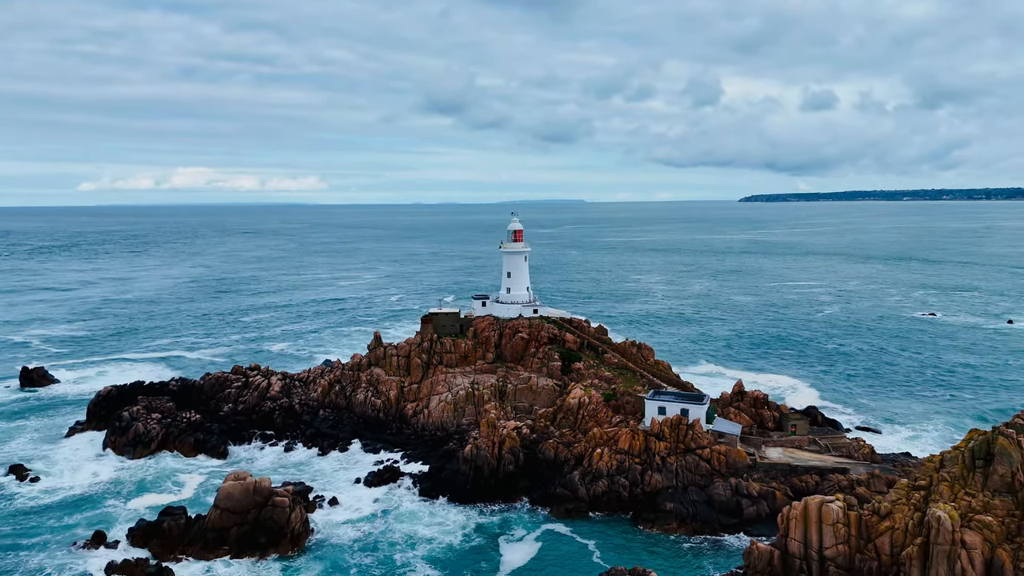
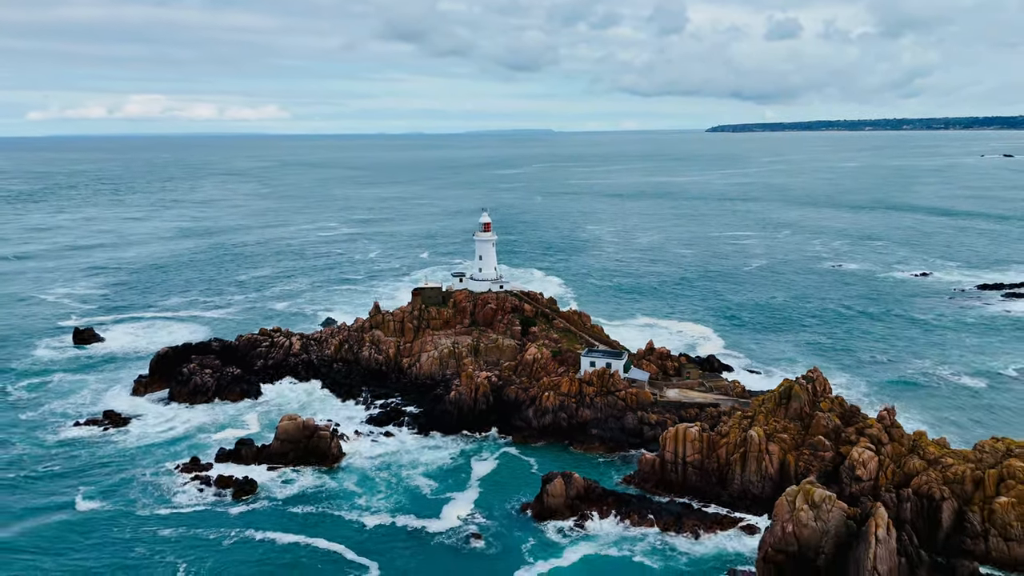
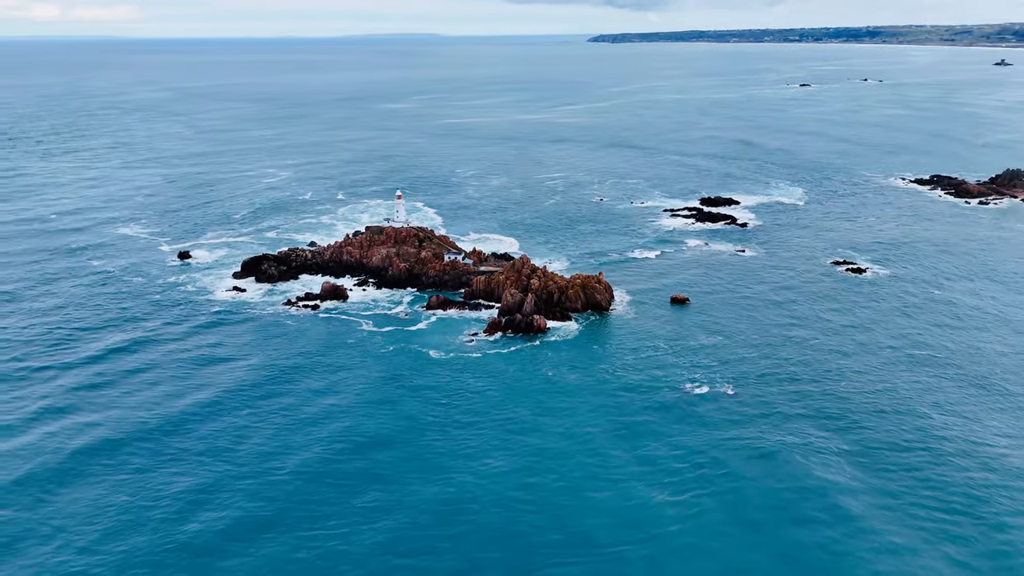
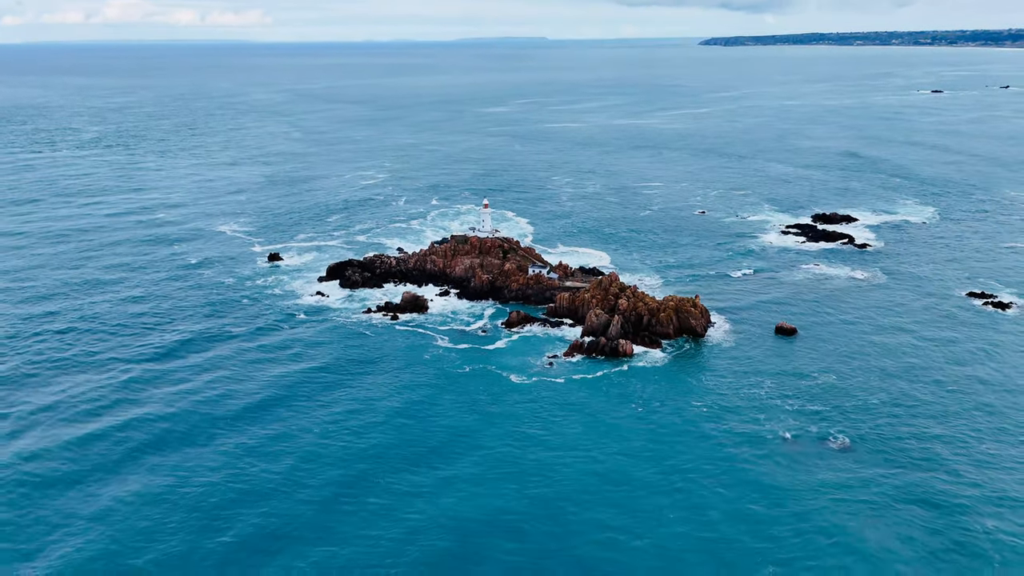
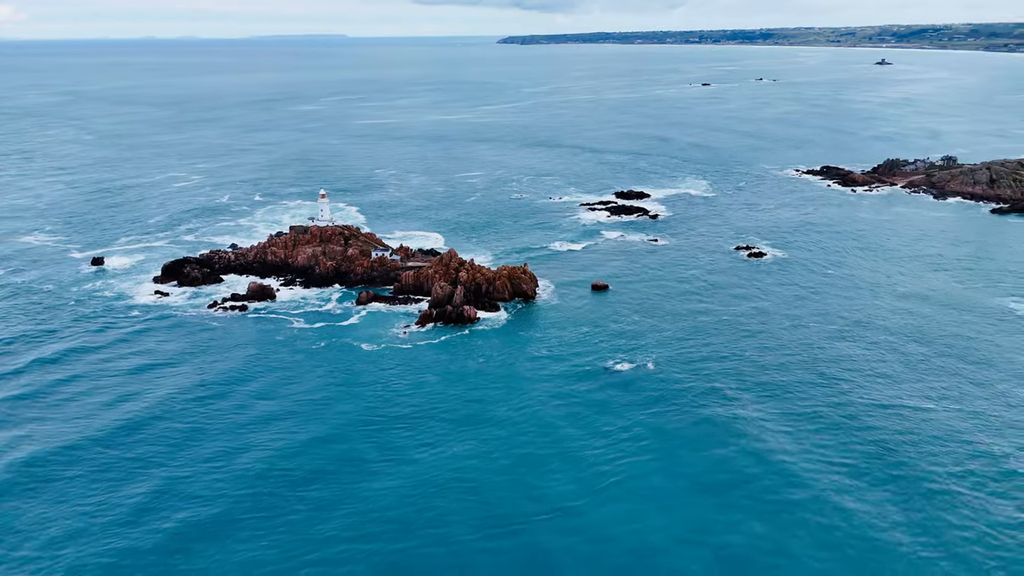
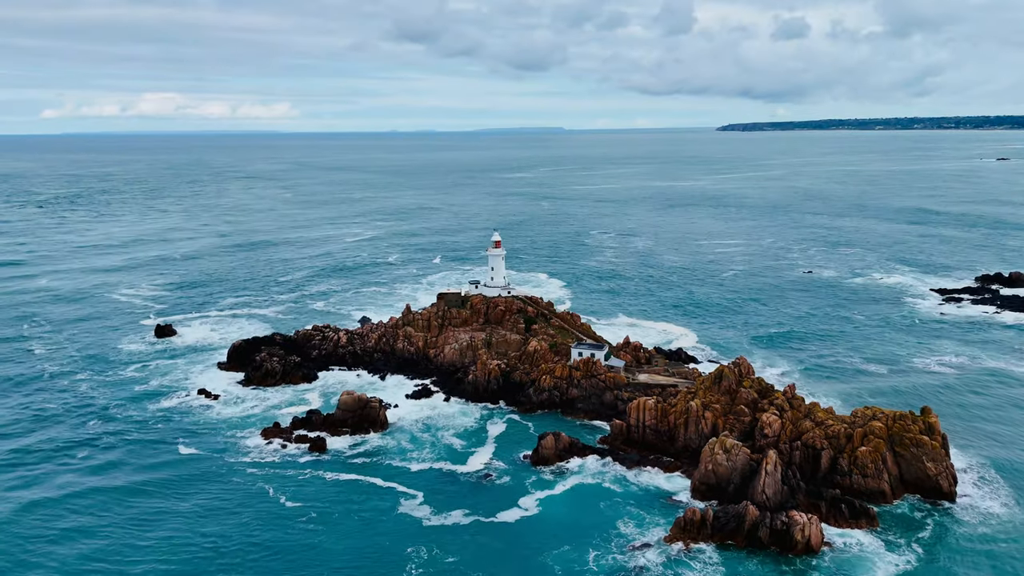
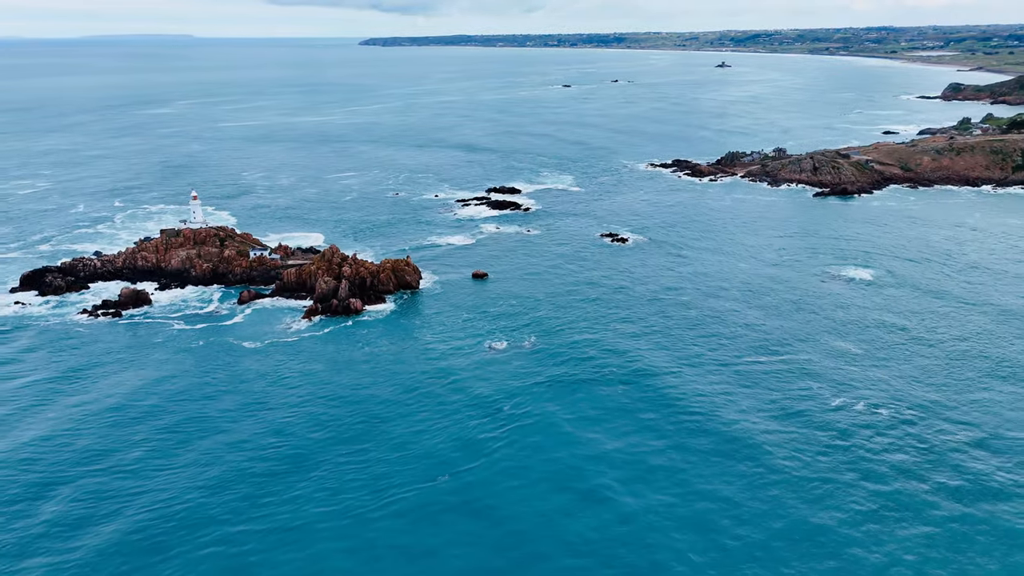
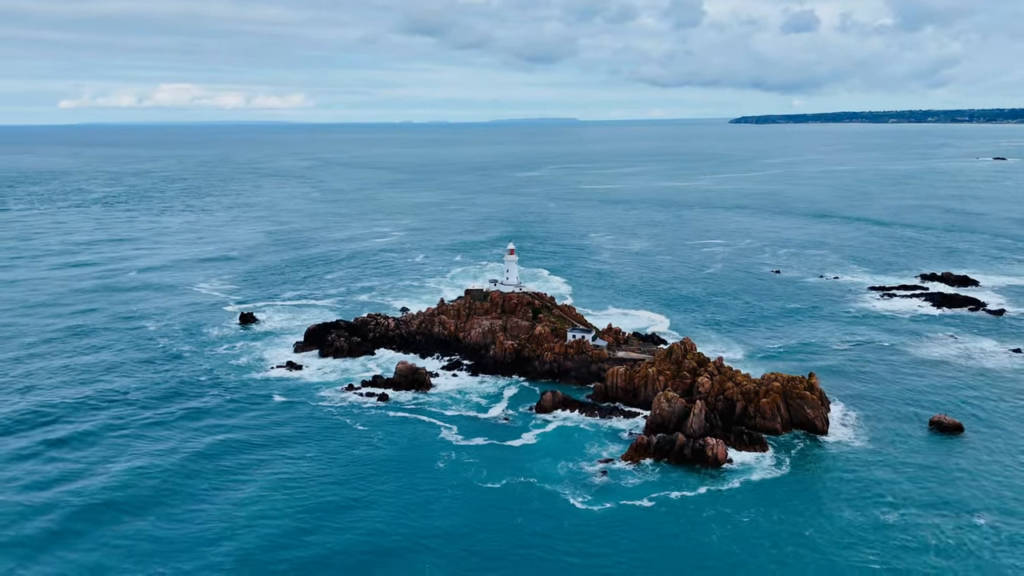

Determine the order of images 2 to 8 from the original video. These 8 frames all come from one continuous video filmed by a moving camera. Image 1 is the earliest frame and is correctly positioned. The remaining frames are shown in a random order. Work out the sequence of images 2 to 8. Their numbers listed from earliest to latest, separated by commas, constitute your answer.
2, 6, 8, 4, 3, 5, 7
